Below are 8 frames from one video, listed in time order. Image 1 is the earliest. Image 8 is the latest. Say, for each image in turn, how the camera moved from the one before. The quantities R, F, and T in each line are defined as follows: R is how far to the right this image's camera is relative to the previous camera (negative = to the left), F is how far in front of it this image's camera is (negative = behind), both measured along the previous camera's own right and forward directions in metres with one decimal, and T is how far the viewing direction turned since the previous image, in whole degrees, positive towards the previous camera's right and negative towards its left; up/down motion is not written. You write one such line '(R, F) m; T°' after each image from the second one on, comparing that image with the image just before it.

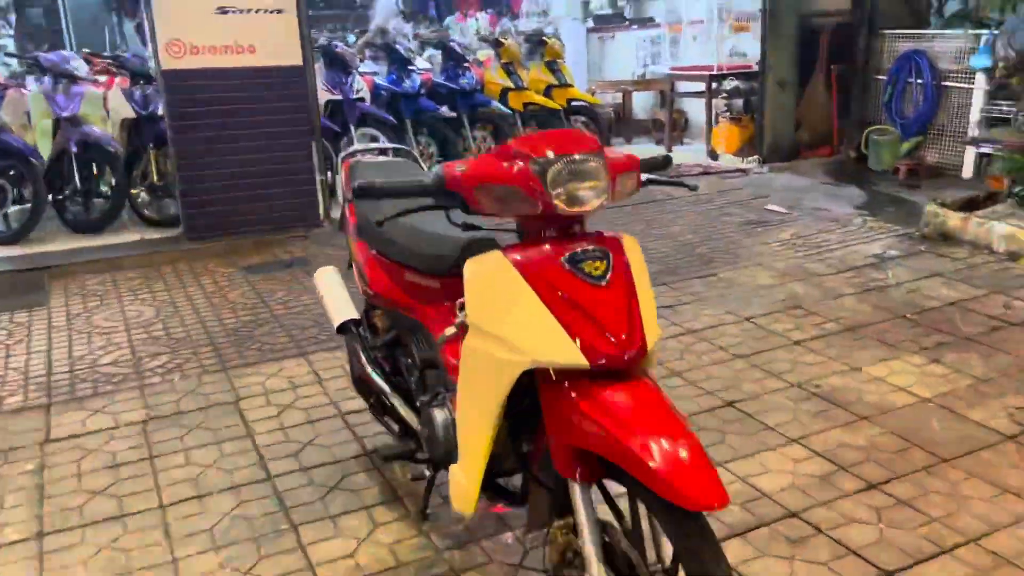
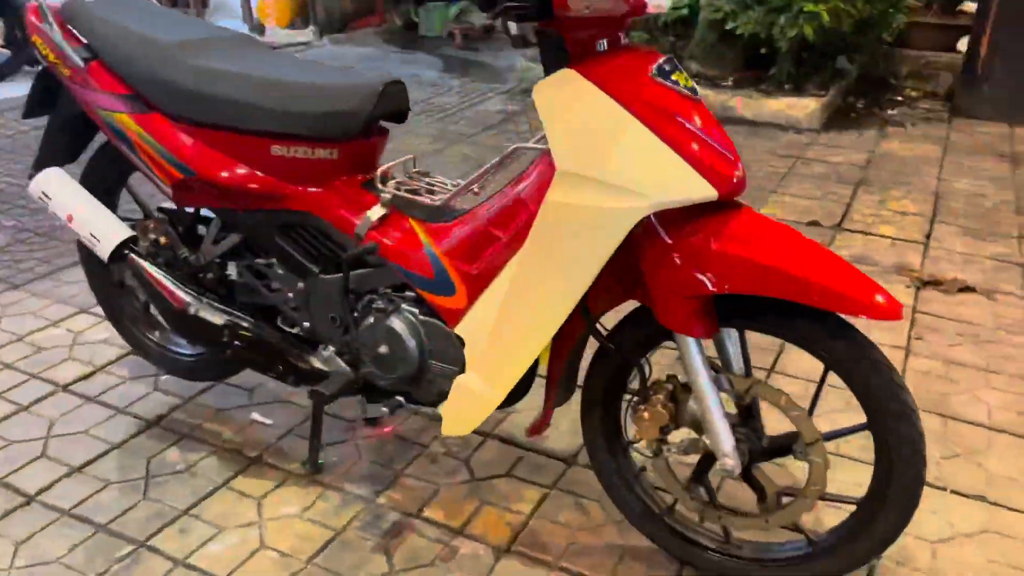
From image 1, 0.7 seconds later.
(-1.0, +0.8) m; +34°
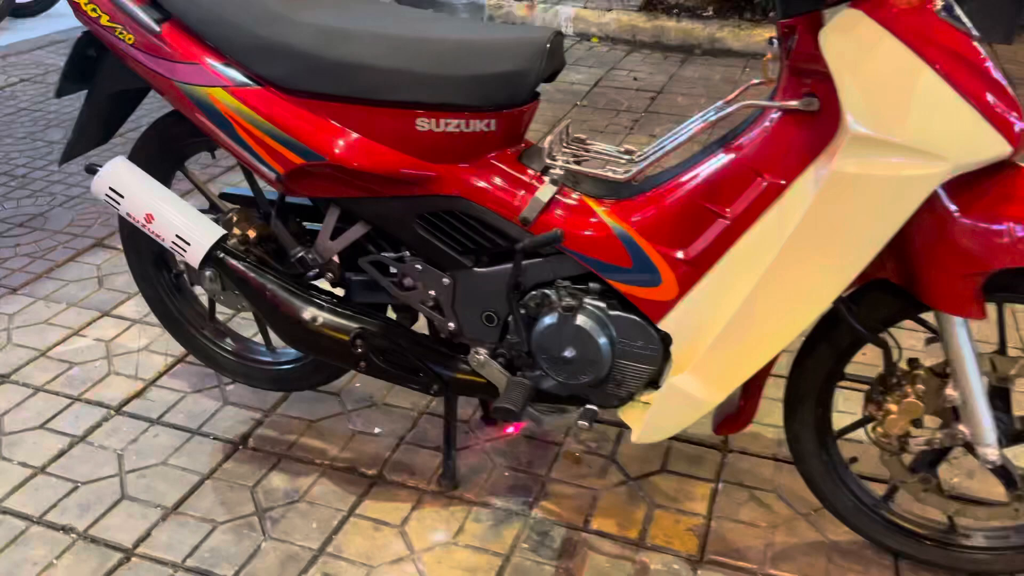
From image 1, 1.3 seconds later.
(-0.5, +0.3) m; +5°
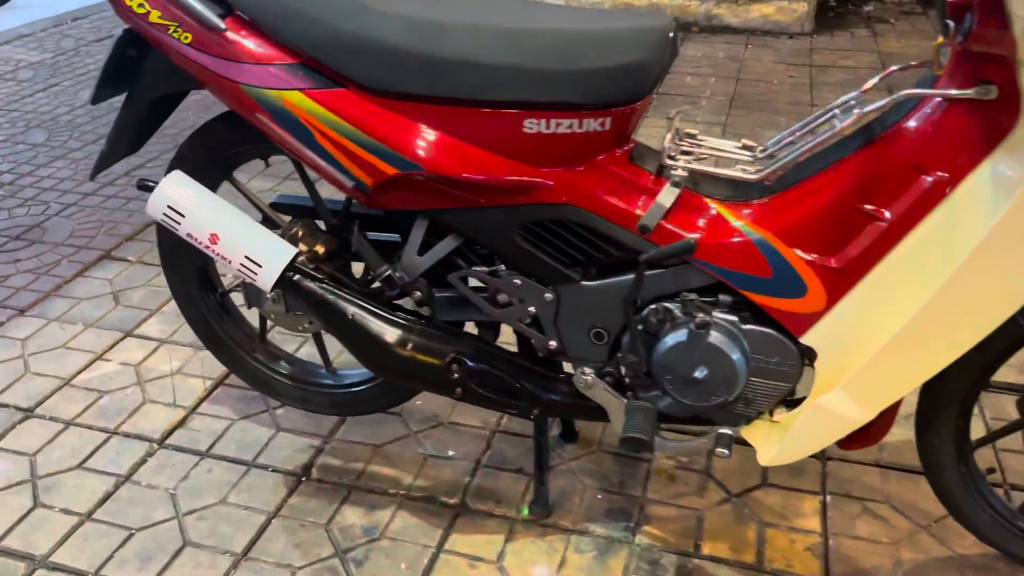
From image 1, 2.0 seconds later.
(-0.3, +0.2) m; +3°
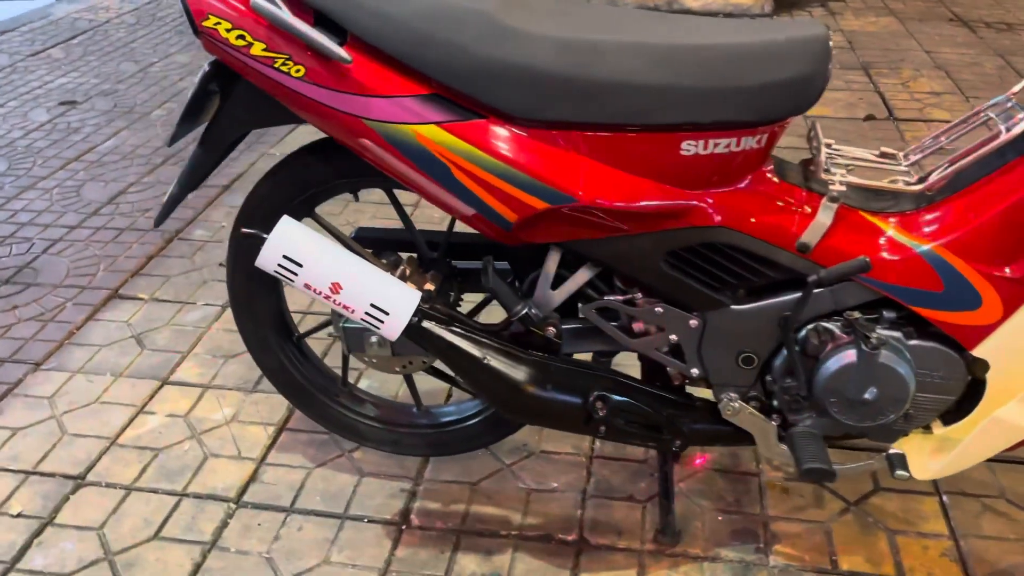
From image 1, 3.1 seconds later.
(-0.4, +0.1) m; +5°
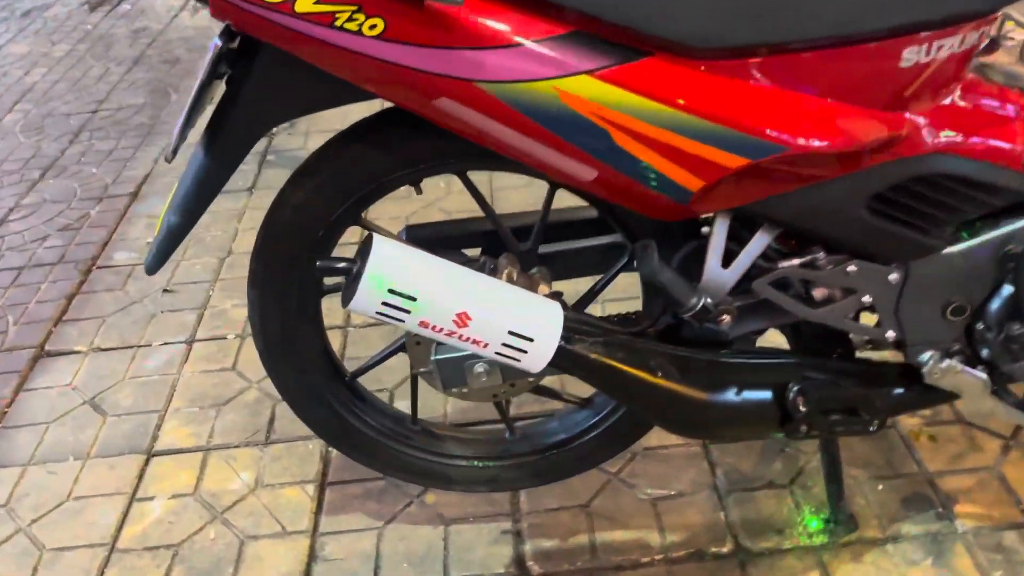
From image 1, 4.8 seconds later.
(-0.4, +0.4) m; +8°
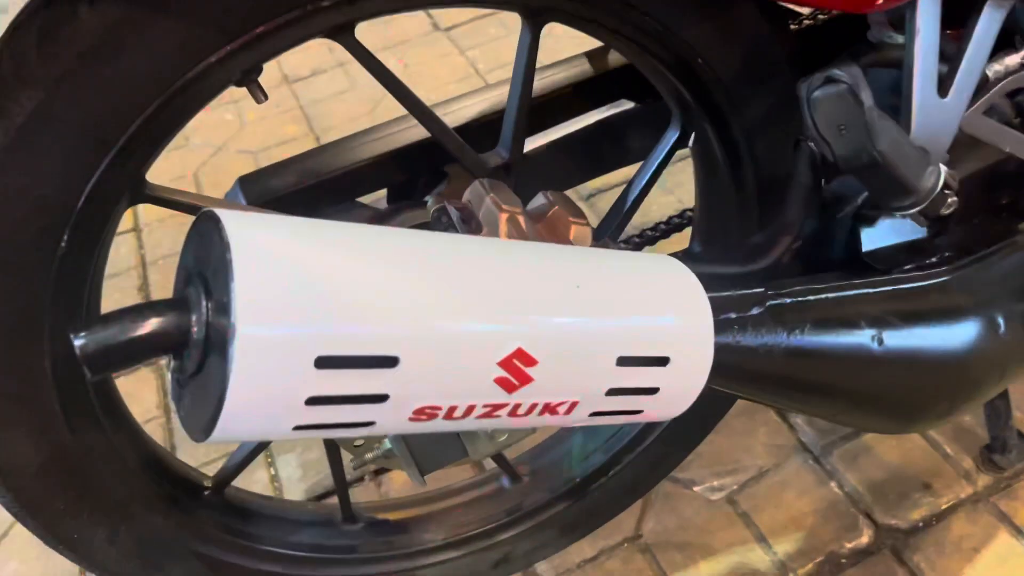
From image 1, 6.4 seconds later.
(-0.1, +0.6) m; +12°
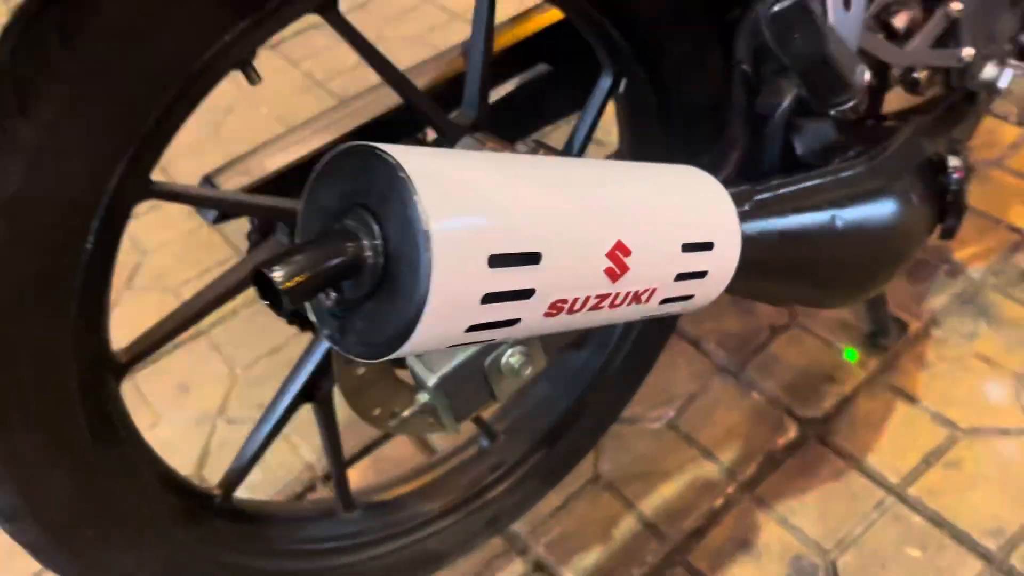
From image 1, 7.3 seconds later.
(-0.2, 0.0) m; +13°
